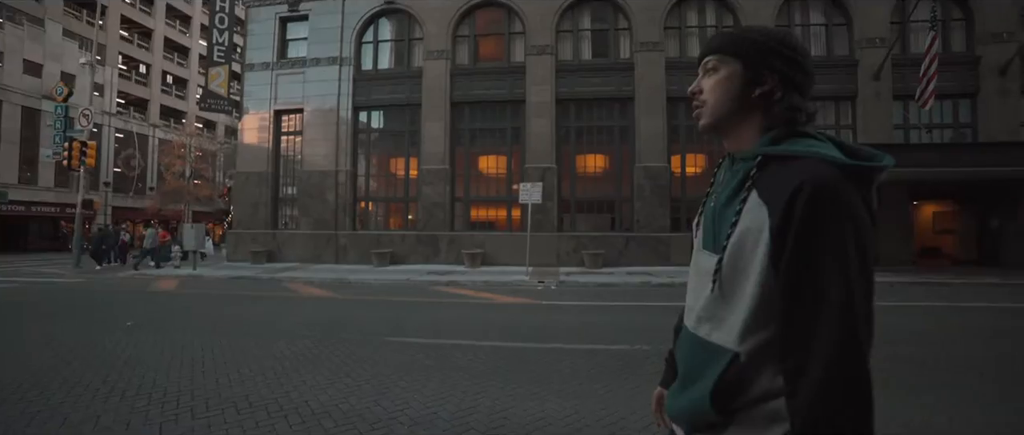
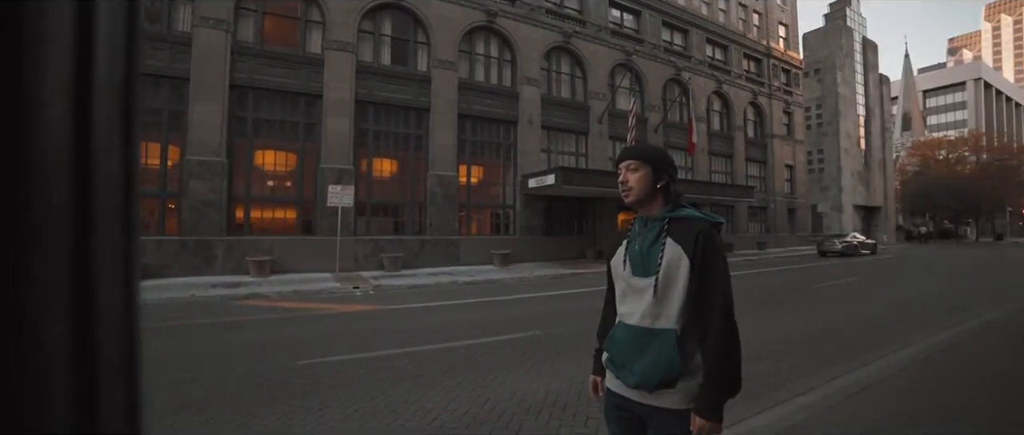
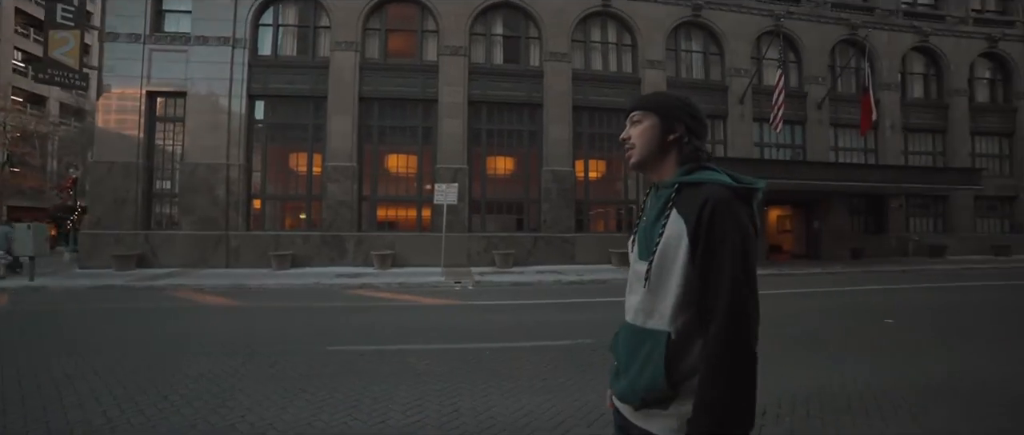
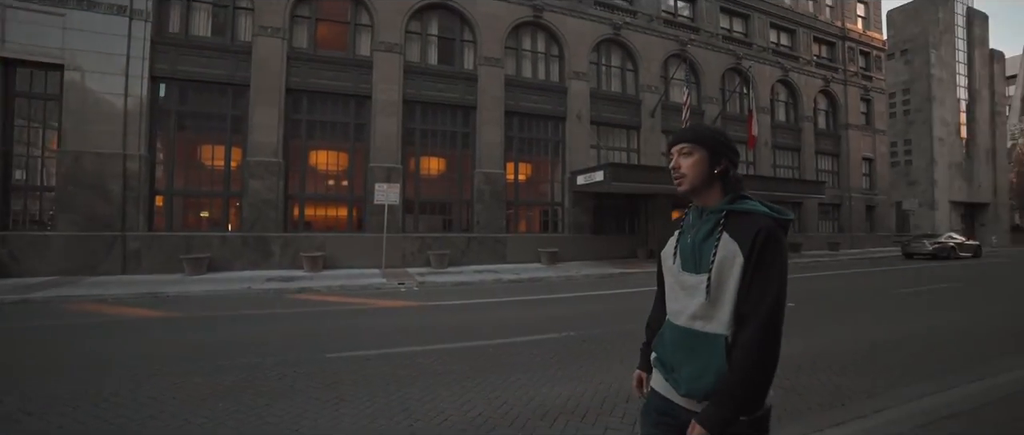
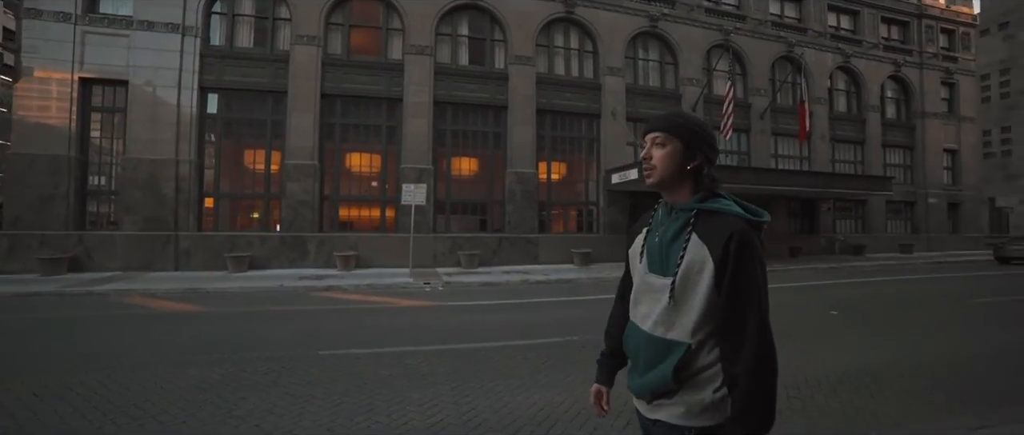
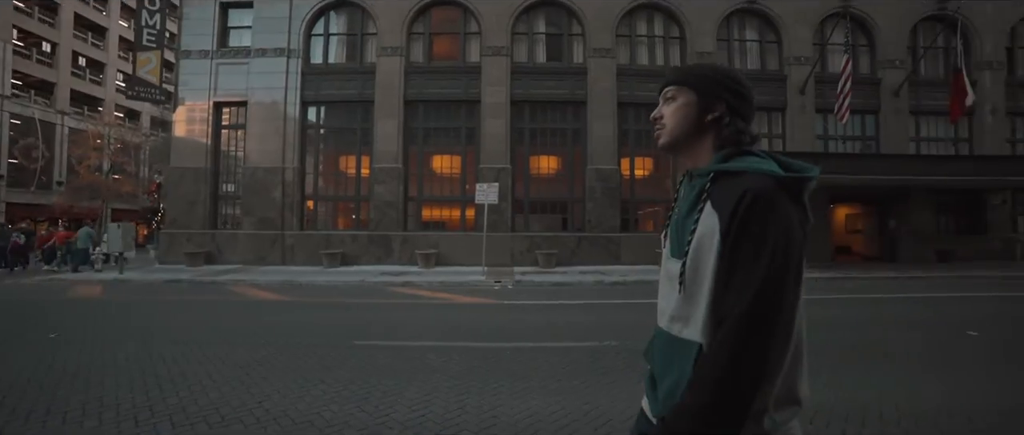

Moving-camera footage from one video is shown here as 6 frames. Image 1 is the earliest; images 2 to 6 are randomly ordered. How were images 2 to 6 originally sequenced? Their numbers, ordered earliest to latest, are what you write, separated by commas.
6, 3, 5, 4, 2
